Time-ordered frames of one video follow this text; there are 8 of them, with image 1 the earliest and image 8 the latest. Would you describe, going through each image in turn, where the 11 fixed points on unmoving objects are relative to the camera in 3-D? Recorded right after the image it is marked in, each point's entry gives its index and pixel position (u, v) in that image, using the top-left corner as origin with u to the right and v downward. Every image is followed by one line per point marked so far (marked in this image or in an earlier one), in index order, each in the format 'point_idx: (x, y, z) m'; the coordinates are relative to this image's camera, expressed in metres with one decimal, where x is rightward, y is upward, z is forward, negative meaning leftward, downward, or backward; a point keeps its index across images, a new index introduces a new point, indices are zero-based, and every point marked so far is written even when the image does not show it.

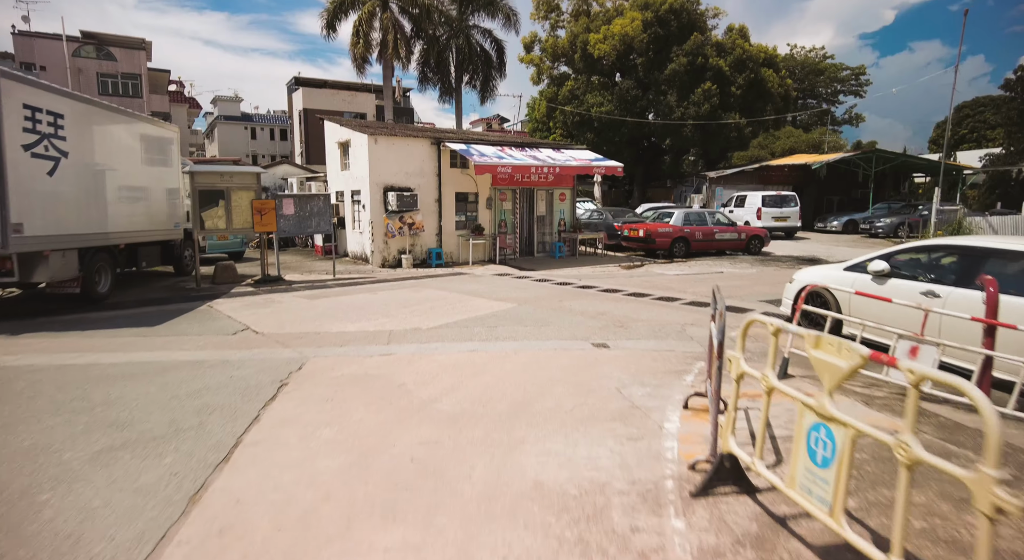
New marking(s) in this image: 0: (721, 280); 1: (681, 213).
0: (+4.7, 0.0, +12.6) m
1: (+5.5, +2.2, +18.1) m
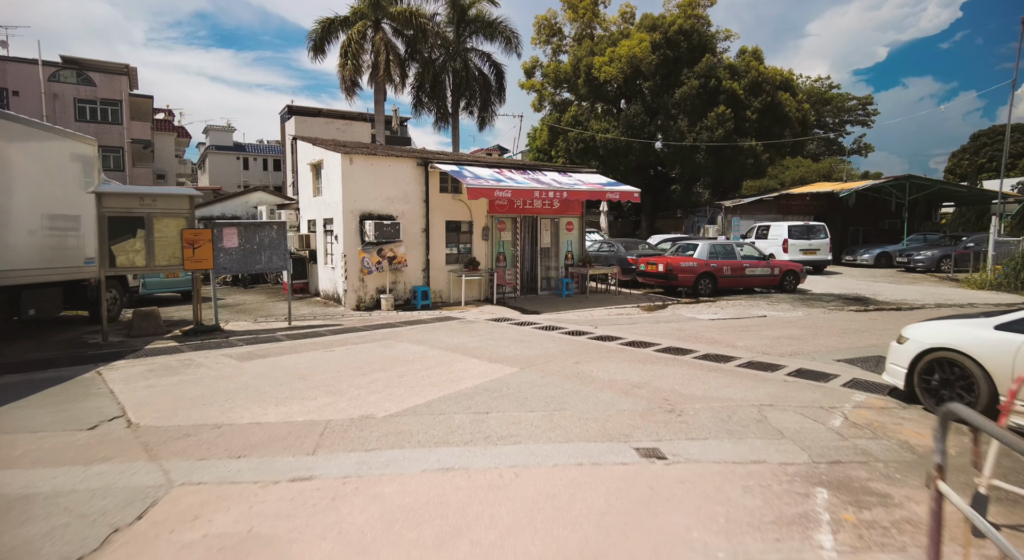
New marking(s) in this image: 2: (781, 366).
0: (+4.7, -0.9, +10.2) m
1: (+5.5, +1.0, +15.8) m
2: (+3.6, -1.1, +7.3) m
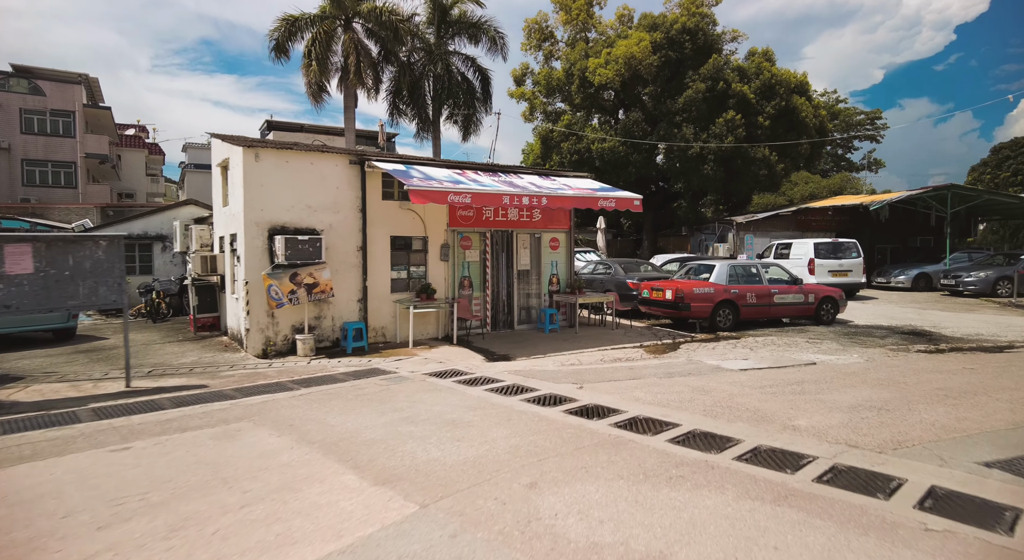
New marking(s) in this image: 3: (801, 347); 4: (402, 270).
0: (+4.0, -1.3, +7.0) m
1: (+4.8, +0.3, +12.6) m
2: (+2.9, -1.5, +4.1) m
3: (+5.4, -1.2, +10.3) m
4: (-2.1, +0.2, +10.8) m
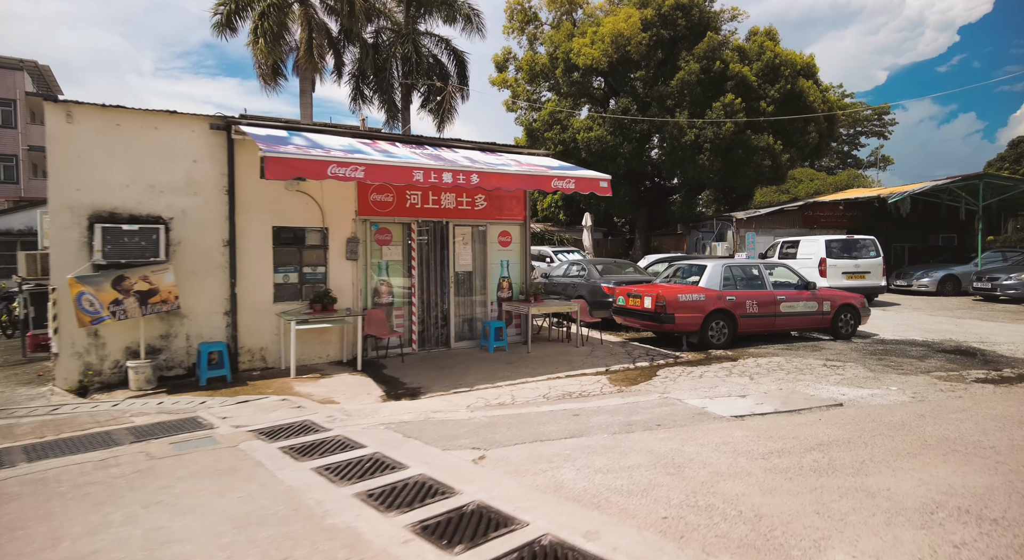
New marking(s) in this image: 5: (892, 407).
0: (+2.9, -1.4, +4.4) m
1: (+3.7, +0.3, +10.0) m
2: (+1.7, -1.5, +1.5) m
3: (+4.3, -1.3, +7.7) m
4: (-3.3, +0.1, +8.2) m
5: (+4.2, -1.4, +6.1) m
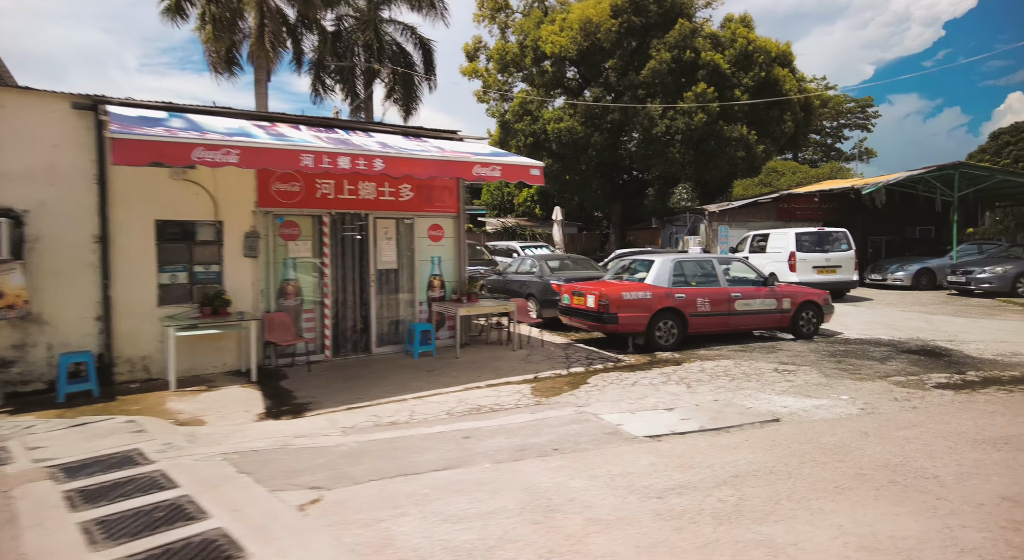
0: (+1.9, -1.4, +3.6) m
1: (+2.6, +0.3, +9.2) m
2: (+0.7, -1.5, +0.7) m
3: (+3.2, -1.3, +6.9) m
4: (-4.4, +0.1, +7.3) m
5: (+3.1, -1.3, +5.3) m
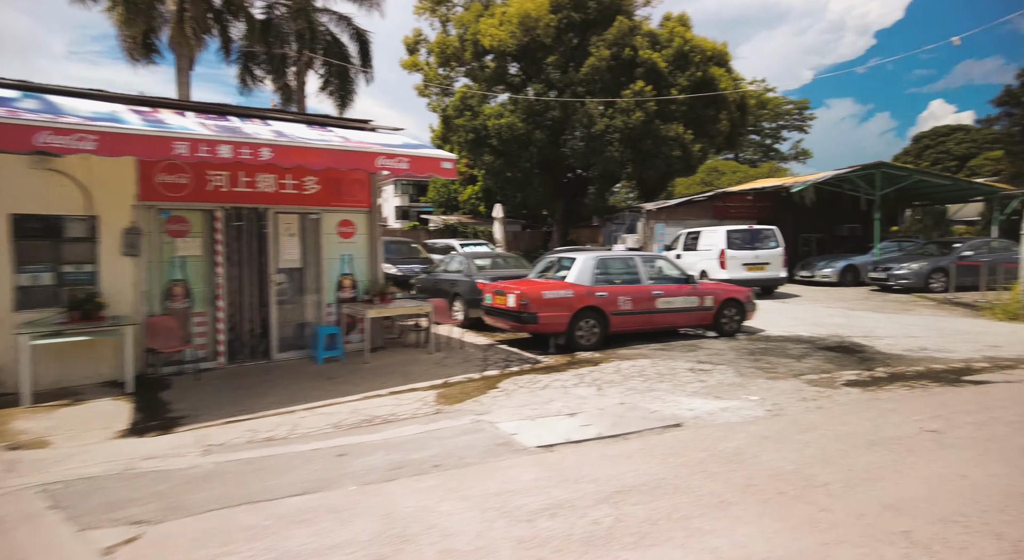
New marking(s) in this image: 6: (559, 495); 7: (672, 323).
0: (+1.0, -1.4, +3.3) m
1: (+1.3, +0.3, +9.0) m
2: (+0.1, -1.6, +0.4) m
3: (+2.0, -1.2, +6.8) m
4: (-5.5, +0.1, +6.5) m
5: (+2.1, -1.3, +5.1) m
6: (+0.3, -1.4, +3.6) m
7: (+2.7, -0.7, +9.3) m
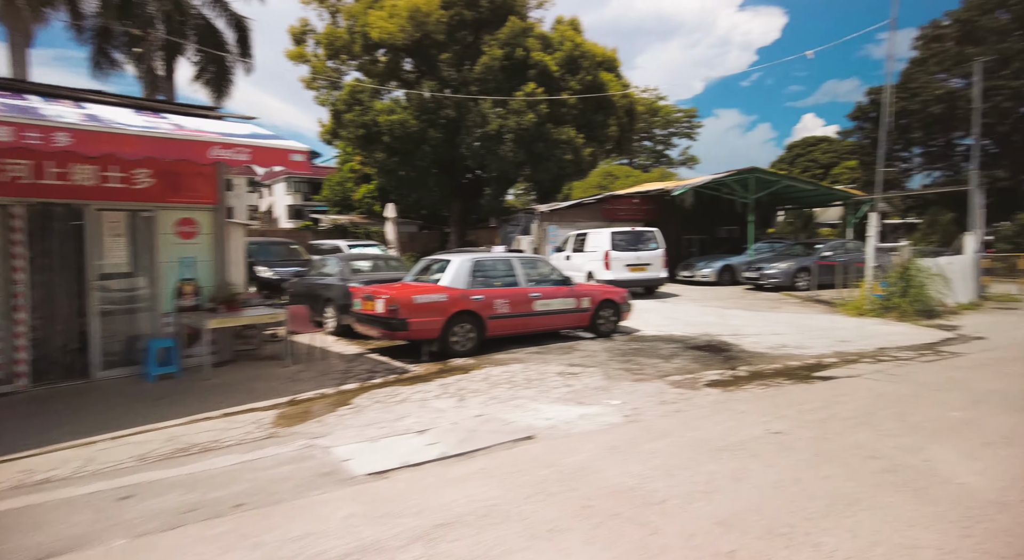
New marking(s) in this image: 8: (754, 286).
0: (0.0, -1.4, +2.9) m
1: (-0.7, +0.3, +8.6) m
2: (-0.5, -1.6, -0.1) m
3: (+0.4, -1.3, +6.5) m
4: (-7.0, 0.0, +5.1) m
5: (+0.7, -1.3, +4.9) m
6: (-0.8, -1.4, +3.1) m
7: (+0.6, -0.7, +9.2) m
8: (+7.6, -0.2, +17.4) m
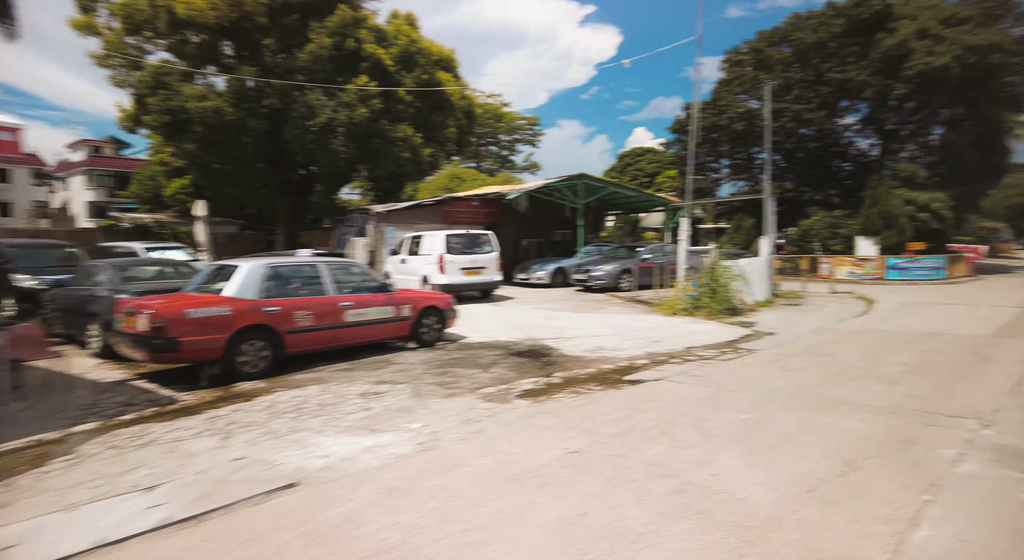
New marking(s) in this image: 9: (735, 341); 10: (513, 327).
0: (-1.2, -1.5, +2.1) m
1: (-3.4, +0.2, +7.4) m
2: (-0.9, -1.6, -1.0) m
3: (-1.7, -1.3, +5.7) m
4: (-8.6, -0.2, +2.4) m
5: (-1.0, -1.4, +4.2) m
6: (-2.0, -1.5, +2.1) m
7: (-2.2, -0.8, +8.3) m
8: (+2.5, -0.2, +18.0) m
9: (+3.8, -1.0, +9.4) m
10: (+0.1, -0.9, +11.0) m
